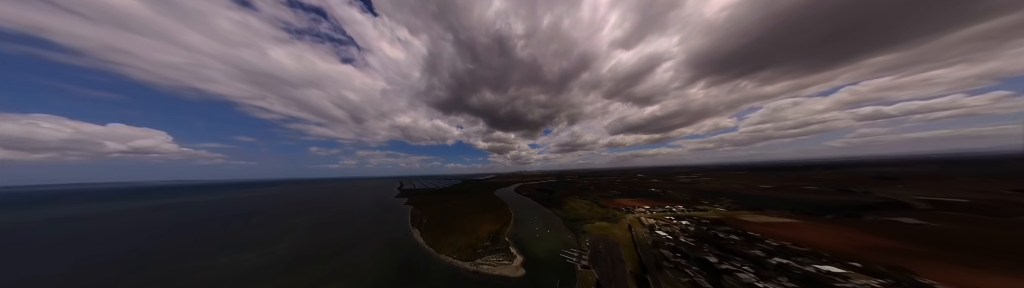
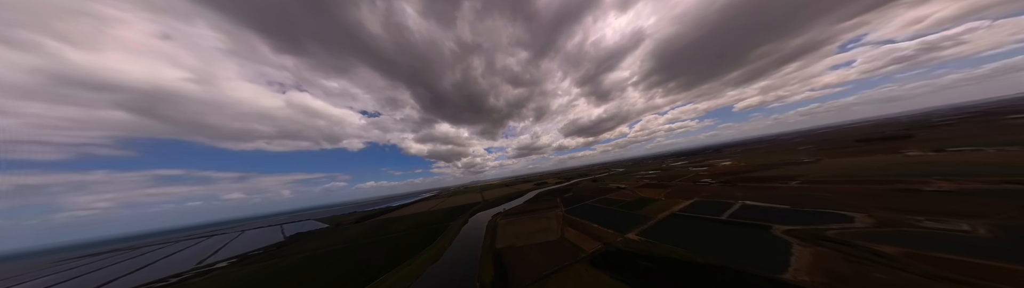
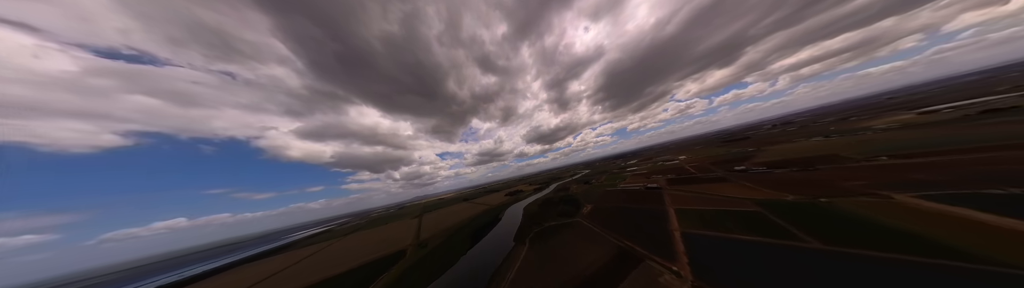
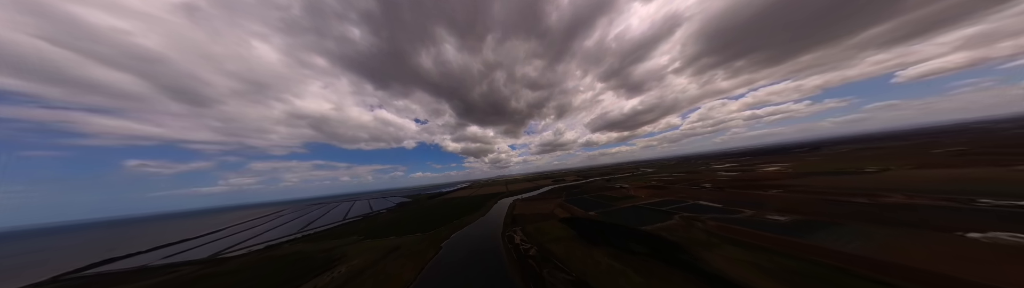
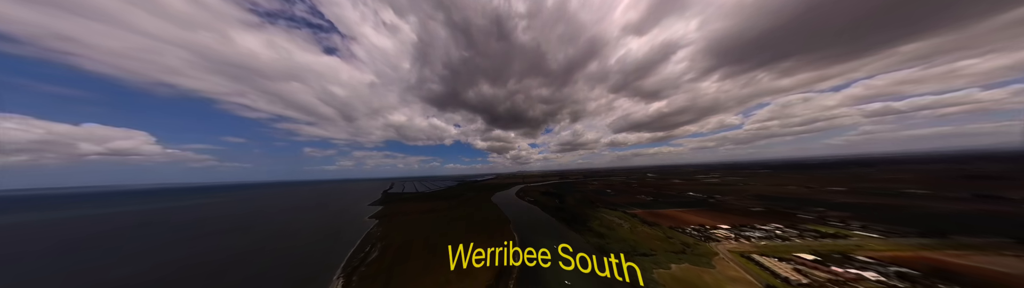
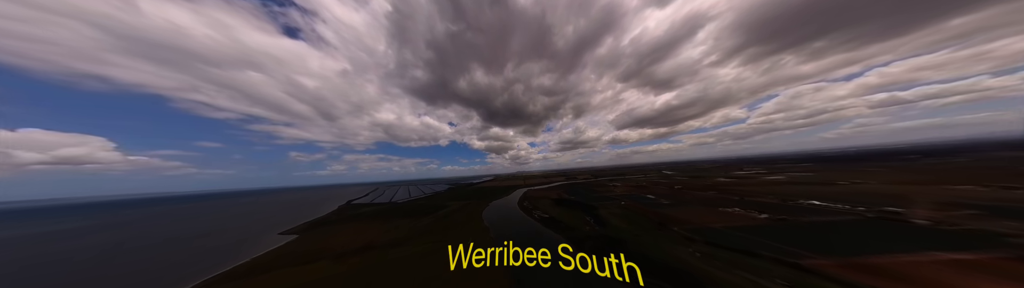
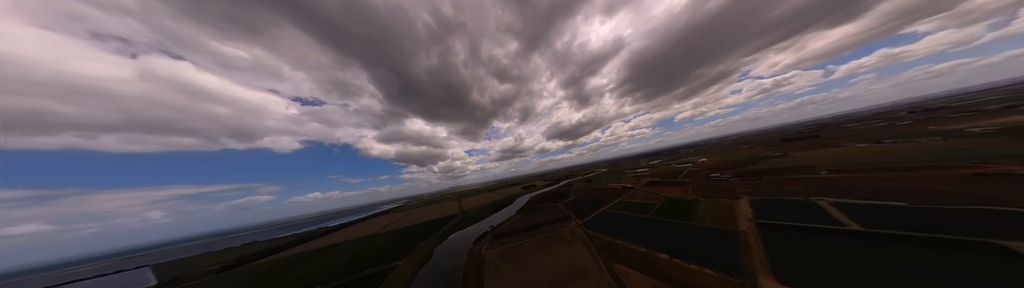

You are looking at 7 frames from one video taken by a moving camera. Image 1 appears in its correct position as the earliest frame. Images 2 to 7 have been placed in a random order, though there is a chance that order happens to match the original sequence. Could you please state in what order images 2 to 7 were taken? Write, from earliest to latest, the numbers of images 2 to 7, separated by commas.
5, 6, 4, 2, 7, 3
